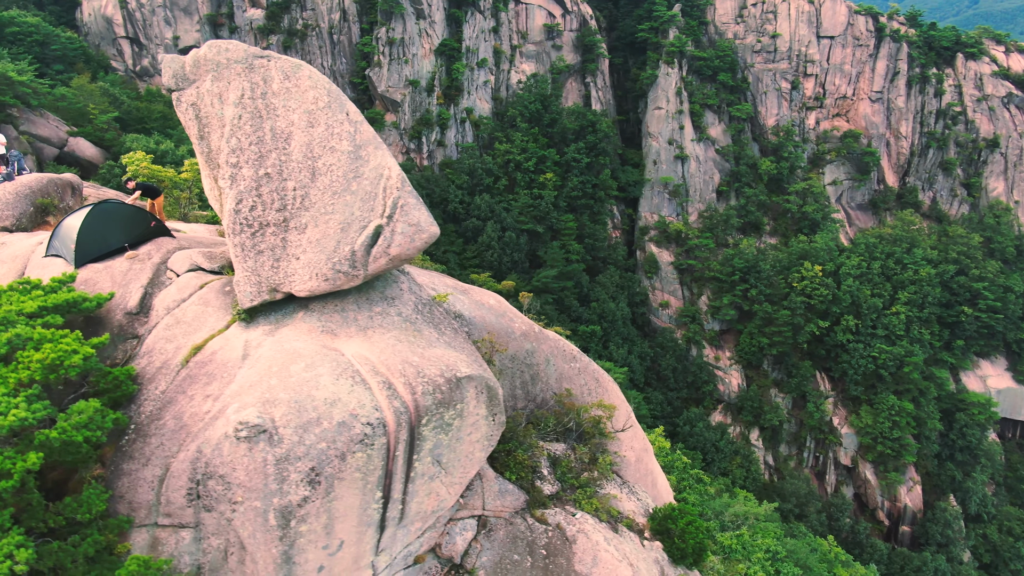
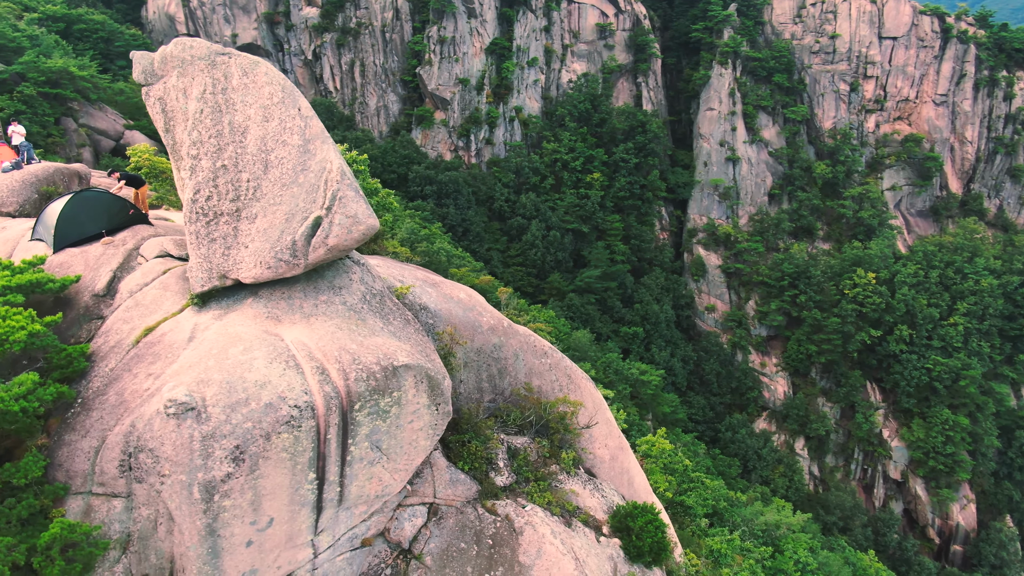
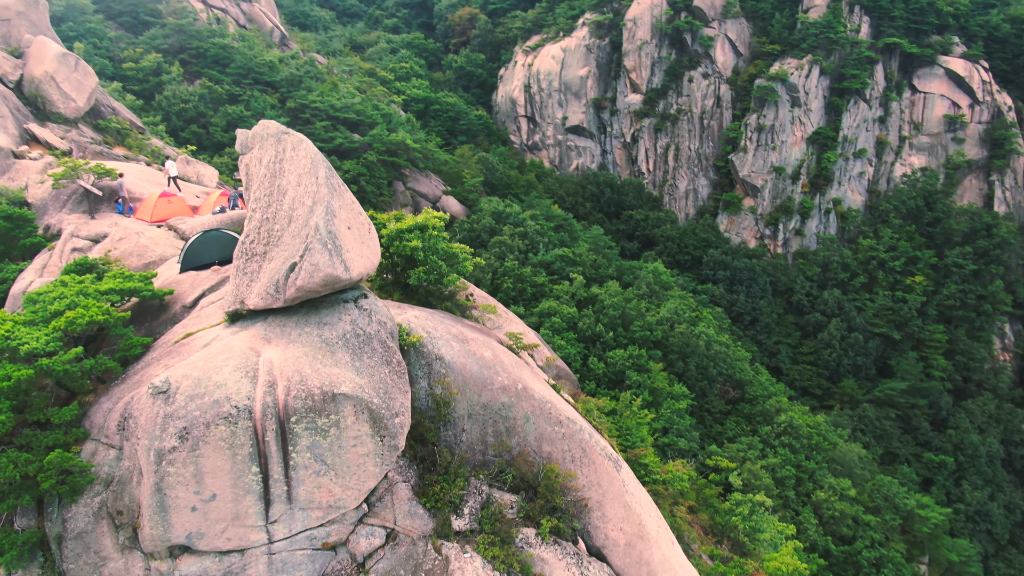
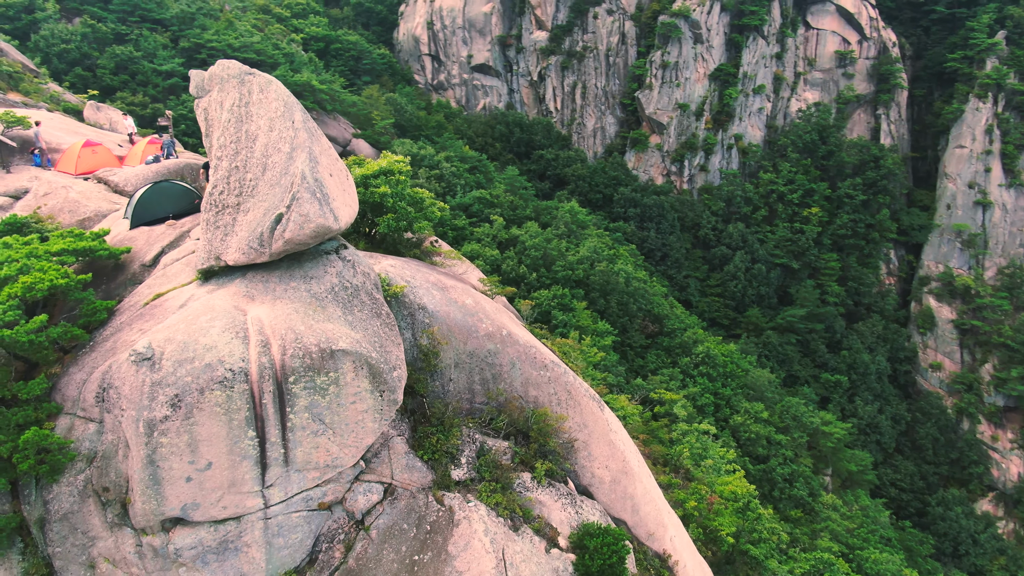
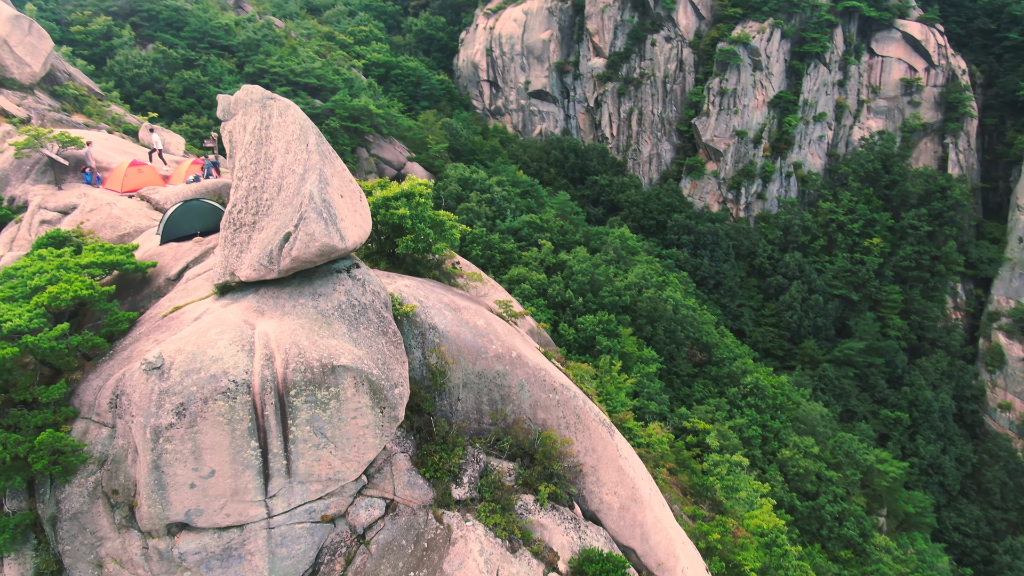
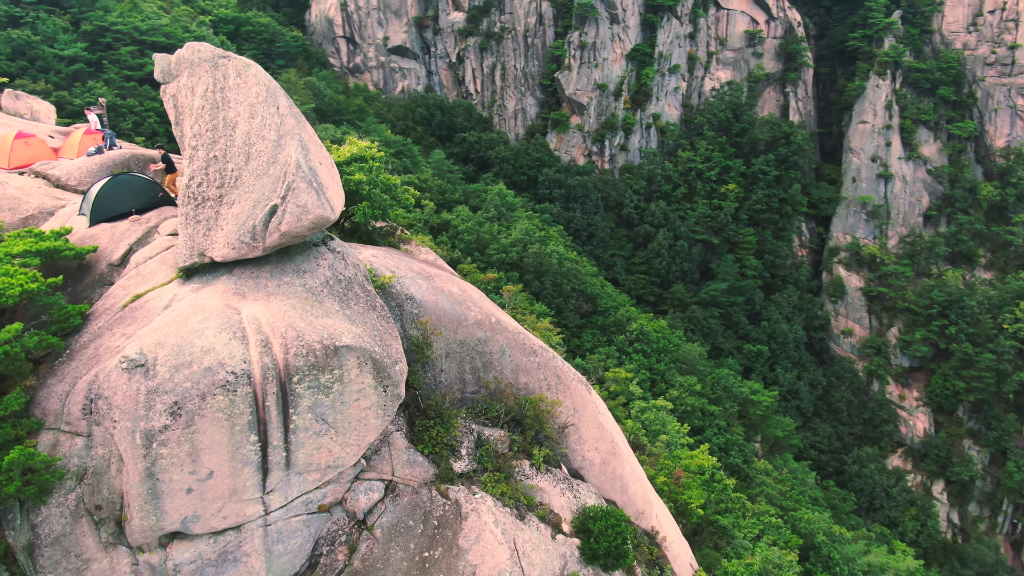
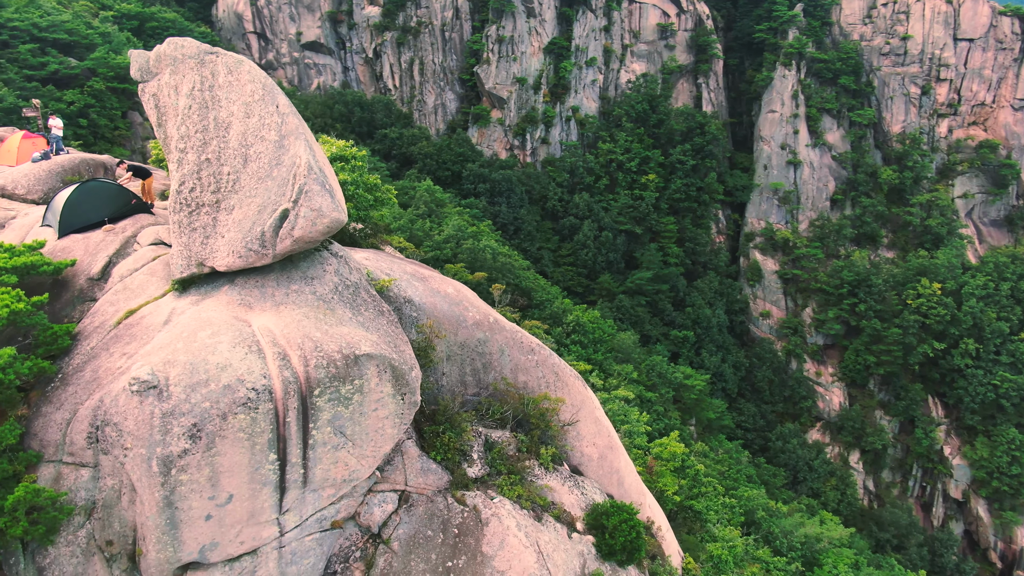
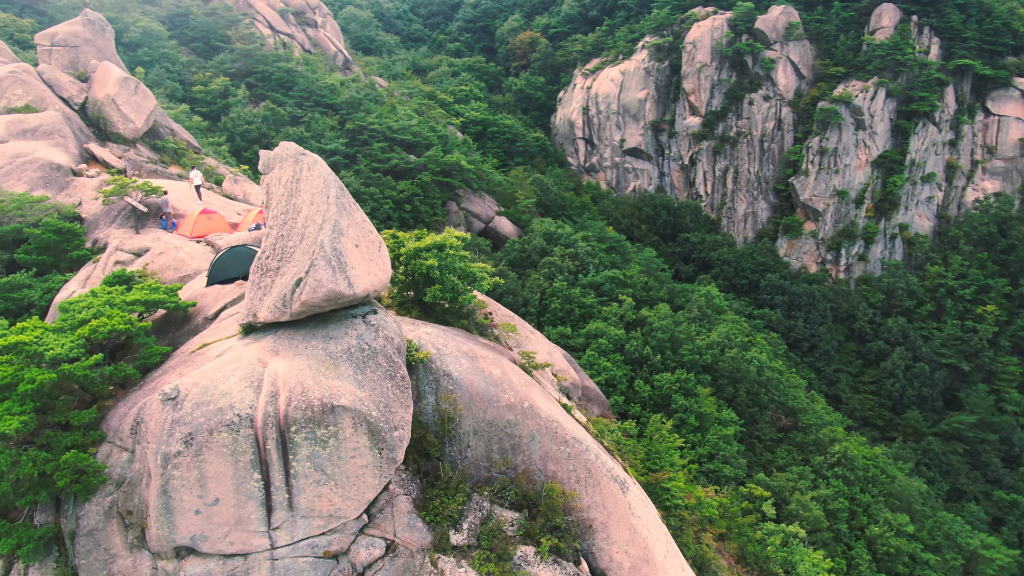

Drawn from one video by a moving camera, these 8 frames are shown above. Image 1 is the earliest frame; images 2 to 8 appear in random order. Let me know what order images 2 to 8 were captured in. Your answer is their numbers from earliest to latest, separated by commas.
2, 7, 6, 4, 5, 3, 8
